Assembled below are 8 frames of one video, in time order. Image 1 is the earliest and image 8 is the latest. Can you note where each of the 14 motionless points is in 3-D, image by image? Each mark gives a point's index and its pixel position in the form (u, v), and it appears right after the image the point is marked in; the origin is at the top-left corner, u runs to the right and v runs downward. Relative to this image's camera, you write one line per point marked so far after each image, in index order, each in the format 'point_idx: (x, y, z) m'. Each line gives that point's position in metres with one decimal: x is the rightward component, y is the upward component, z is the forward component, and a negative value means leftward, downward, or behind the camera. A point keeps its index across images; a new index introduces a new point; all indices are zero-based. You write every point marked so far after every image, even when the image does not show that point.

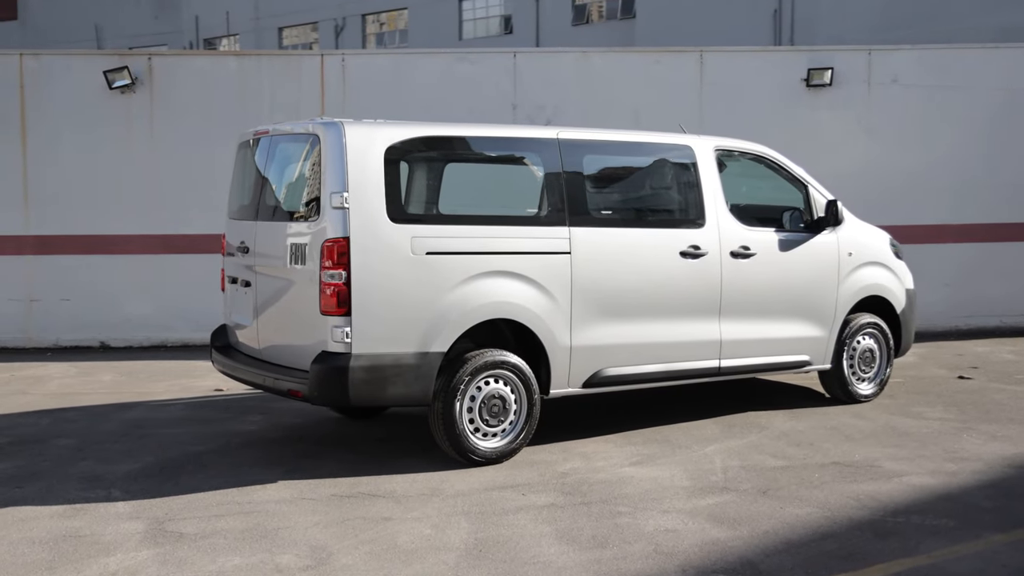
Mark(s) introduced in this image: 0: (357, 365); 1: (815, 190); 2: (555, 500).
0: (-0.8, -0.4, +5.1) m
1: (+2.3, +0.8, +7.3) m
2: (+0.2, -1.1, +4.9) m
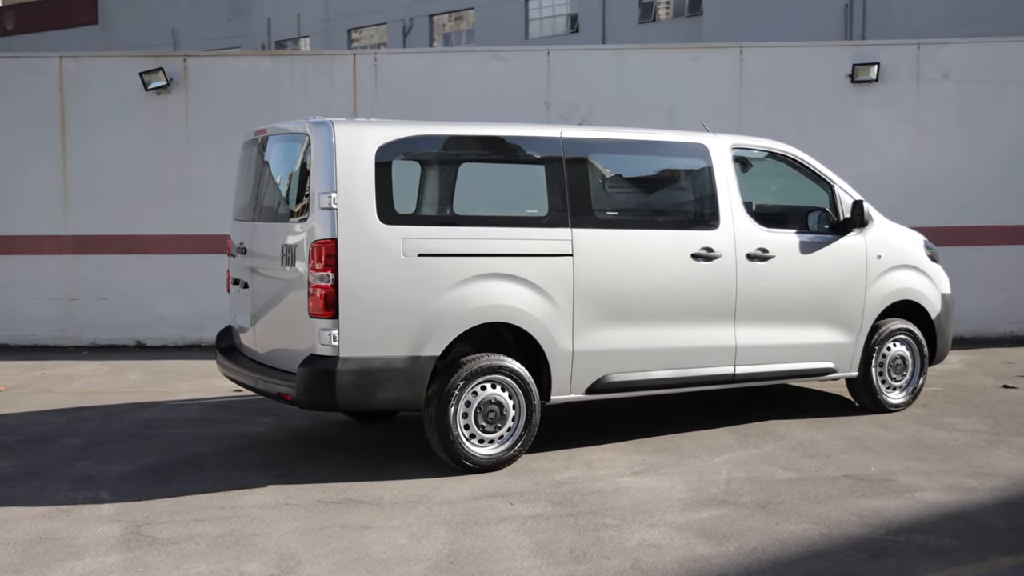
0: (-0.9, -0.4, +5.0) m
1: (+2.4, +0.7, +7.0) m
2: (+0.1, -1.1, +4.8) m
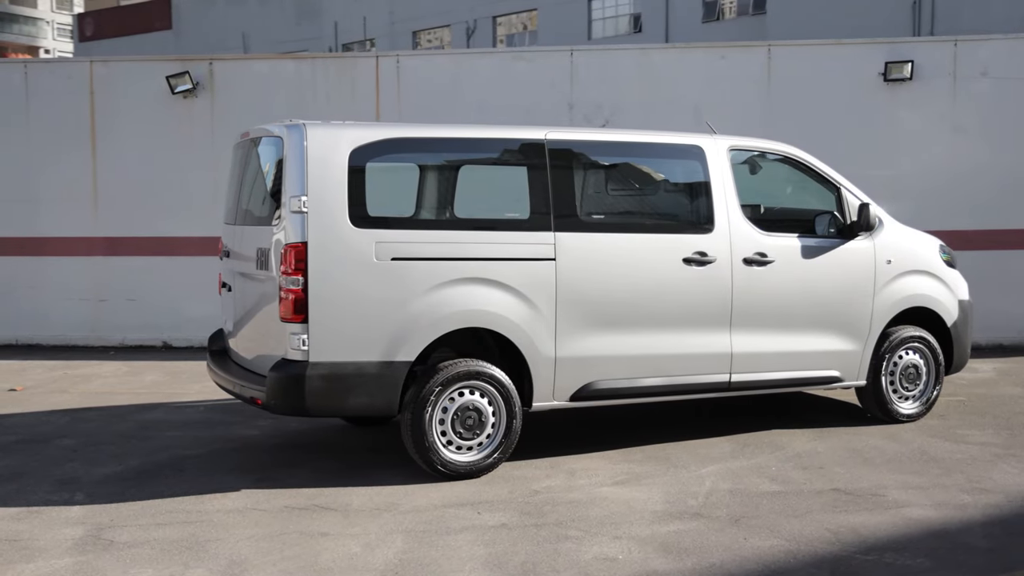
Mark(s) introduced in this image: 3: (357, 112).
0: (-1.0, -0.4, +5.0) m
1: (+2.4, +0.7, +6.8) m
2: (0.0, -1.1, +4.7) m
3: (-1.7, +2.0, +11.0) m
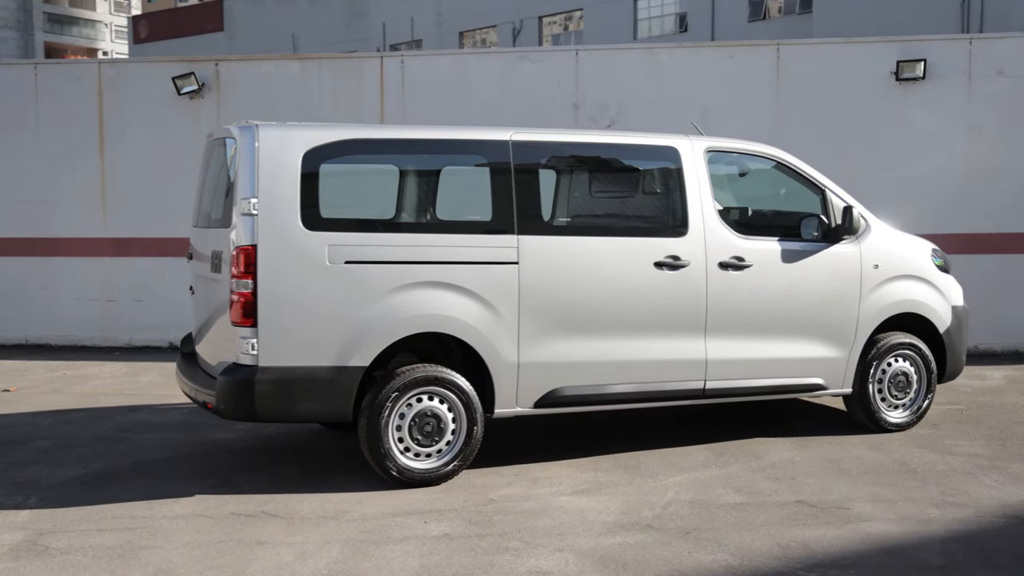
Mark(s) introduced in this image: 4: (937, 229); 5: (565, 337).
0: (-1.3, -0.5, +5.0) m
1: (+2.2, +0.6, +6.6) m
2: (-0.3, -1.2, +4.6) m
3: (-1.7, +2.0, +11.0) m
4: (+4.6, +0.6, +10.3) m
5: (+0.3, -0.3, +5.6) m
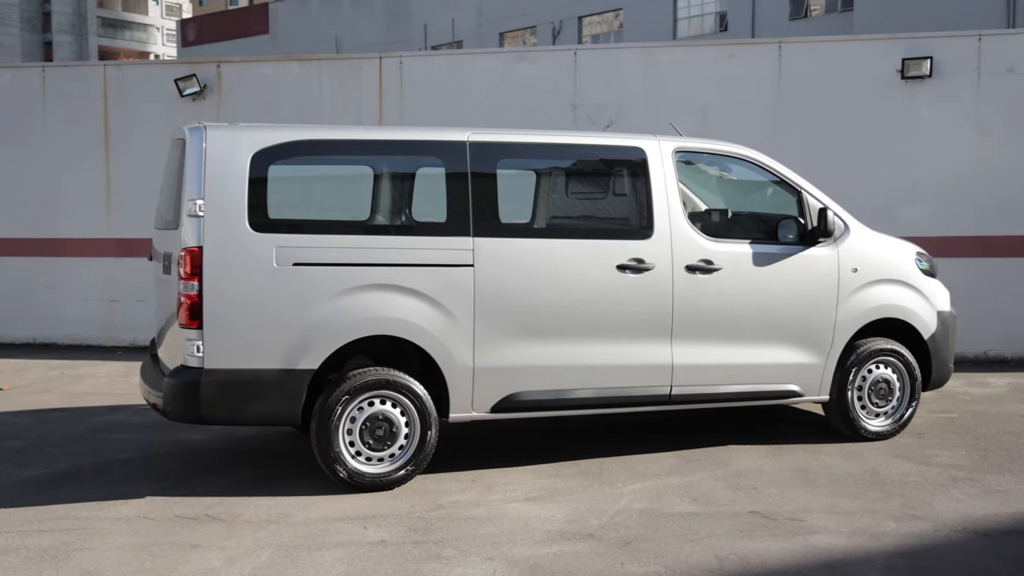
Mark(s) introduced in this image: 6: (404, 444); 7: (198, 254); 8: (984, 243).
0: (-1.6, -0.5, +4.9) m
1: (+2.0, +0.6, +6.4) m
2: (-0.6, -1.2, +4.5) m
3: (-1.7, +2.0, +11.0) m
4: (+4.6, +0.6, +10.1) m
5: (+0.1, -0.3, +5.5) m
6: (-0.6, -0.9, +5.3) m
7: (-1.6, +0.2, +4.9) m
8: (+5.0, +0.5, +10.1) m
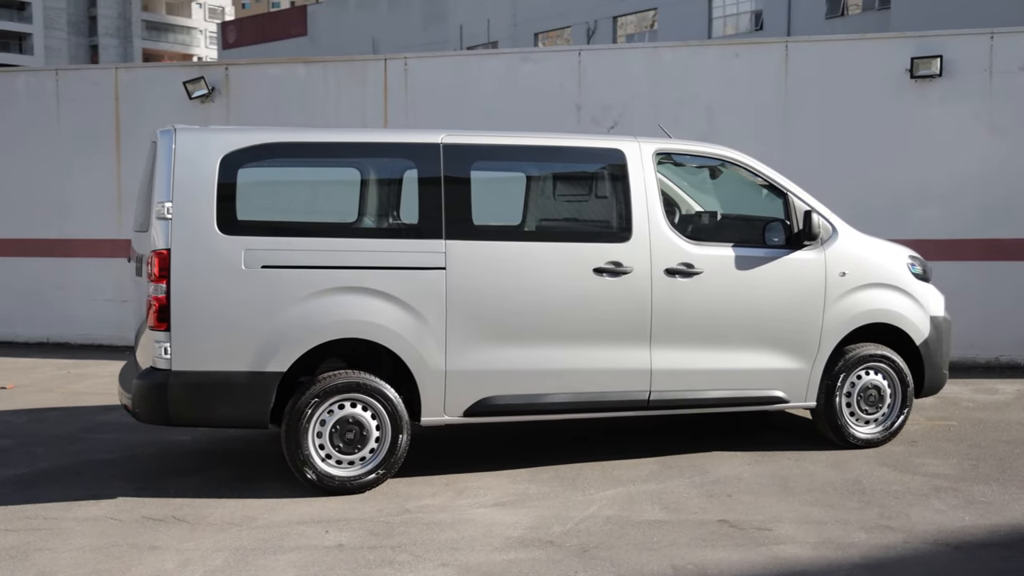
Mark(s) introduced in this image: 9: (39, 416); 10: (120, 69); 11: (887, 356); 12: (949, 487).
0: (-1.7, -0.5, +5.0) m
1: (+1.9, +0.6, +6.3) m
2: (-0.8, -1.2, +4.5) m
3: (-1.7, +2.0, +11.0) m
4: (+4.6, +0.6, +9.9) m
5: (-0.1, -0.3, +5.5) m
6: (-0.8, -0.9, +5.3) m
7: (-1.8, +0.2, +4.9) m
8: (+5.0, +0.4, +9.9) m
9: (-3.7, -1.0, +7.5) m
10: (-4.7, +2.6, +11.4) m
11: (+2.5, -0.4, +6.4) m
12: (+2.5, -1.1, +5.5) m
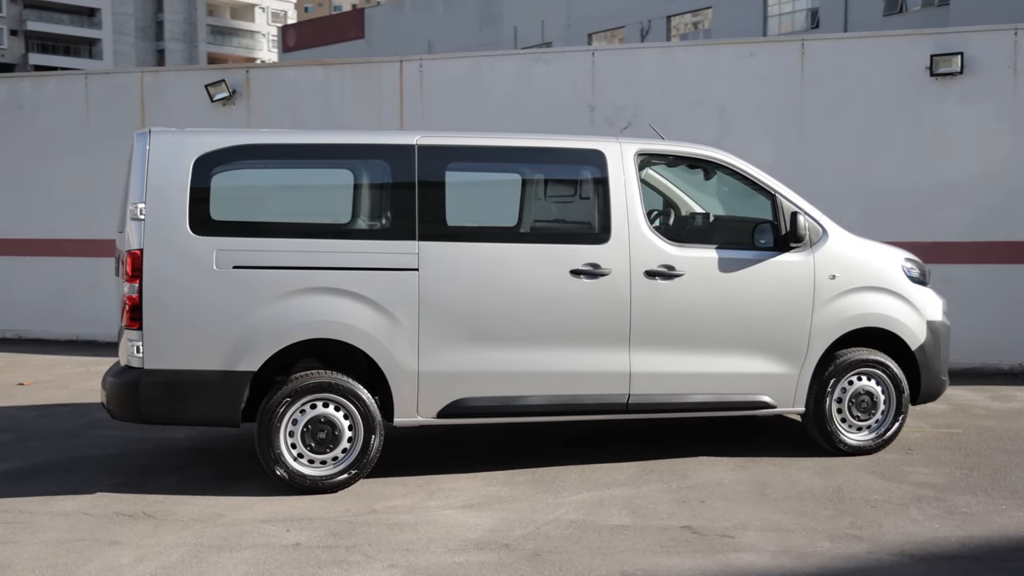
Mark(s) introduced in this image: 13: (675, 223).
0: (-1.9, -0.5, +5.0) m
1: (+1.8, +0.6, +6.2) m
2: (-1.0, -1.2, +4.5) m
3: (-1.5, +2.0, +11.1) m
4: (+4.7, +0.5, +9.6) m
5: (-0.2, -0.3, +5.5) m
6: (-0.9, -0.9, +5.4) m
7: (-1.9, +0.2, +5.0) m
8: (+5.1, +0.4, +9.6) m
9: (-3.7, -1.0, +7.7) m
10: (-4.5, +2.6, +11.7) m
11: (+2.4, -0.5, +6.2) m
12: (+2.3, -1.2, +5.3) m
13: (+1.0, +0.4, +5.9) m
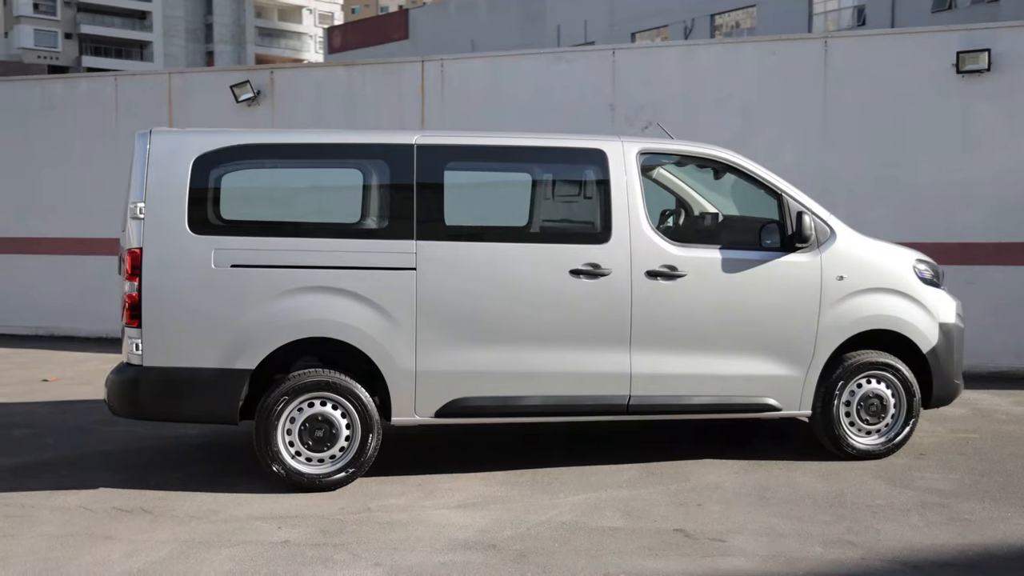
0: (-1.9, -0.5, +5.1) m
1: (+1.8, +0.6, +6.1) m
2: (-1.0, -1.2, +4.6) m
3: (-1.3, +2.0, +11.1) m
4: (+4.8, +0.5, +9.4) m
5: (-0.3, -0.3, +5.5) m
6: (-0.9, -0.9, +5.4) m
7: (-2.0, +0.2, +5.1) m
8: (+5.2, +0.4, +9.3) m
9: (-3.7, -1.0, +7.8) m
10: (-4.2, +2.6, +11.9) m
11: (+2.4, -0.5, +6.1) m
12: (+2.3, -1.2, +5.2) m
13: (+1.0, +0.4, +5.9) m
